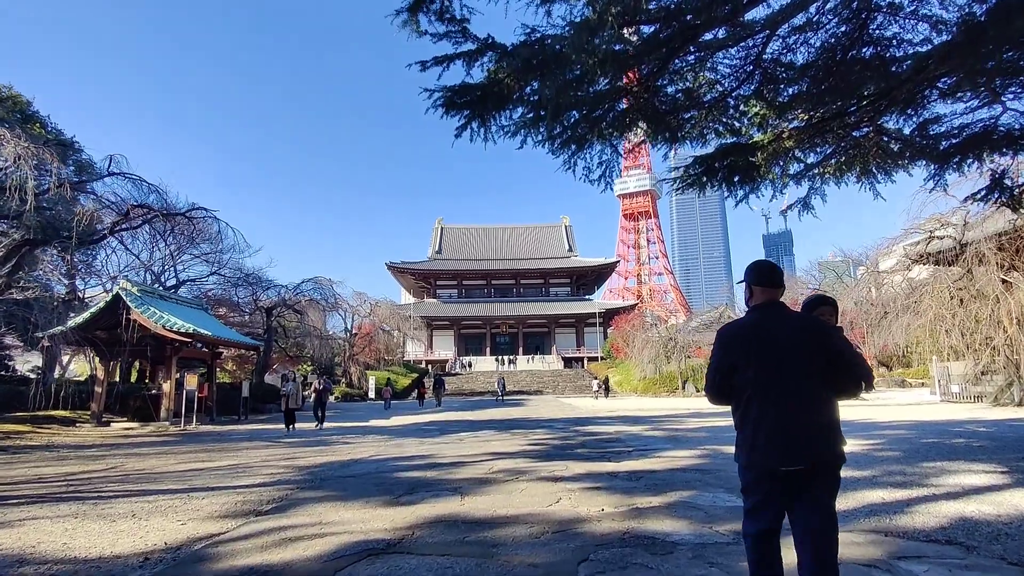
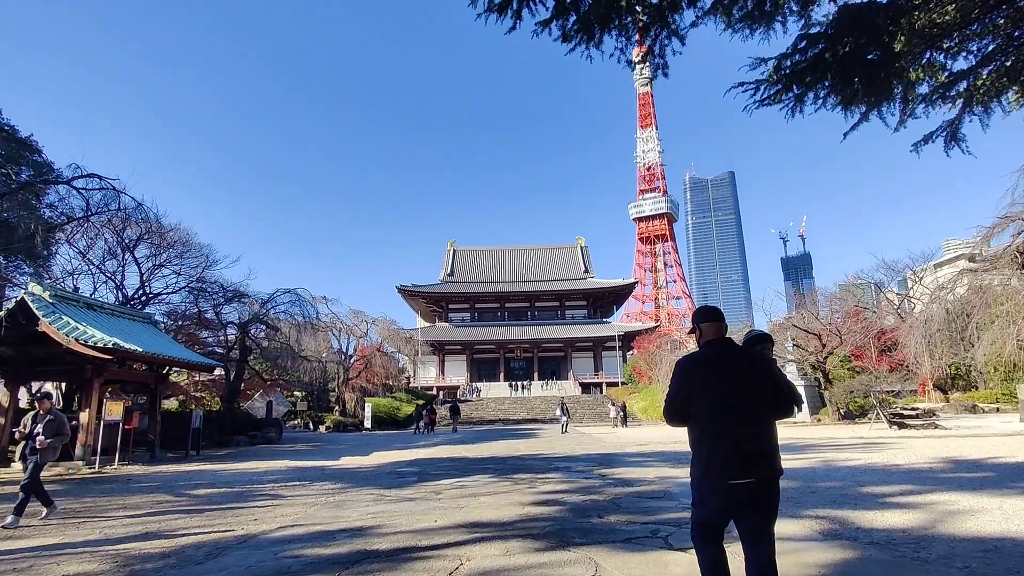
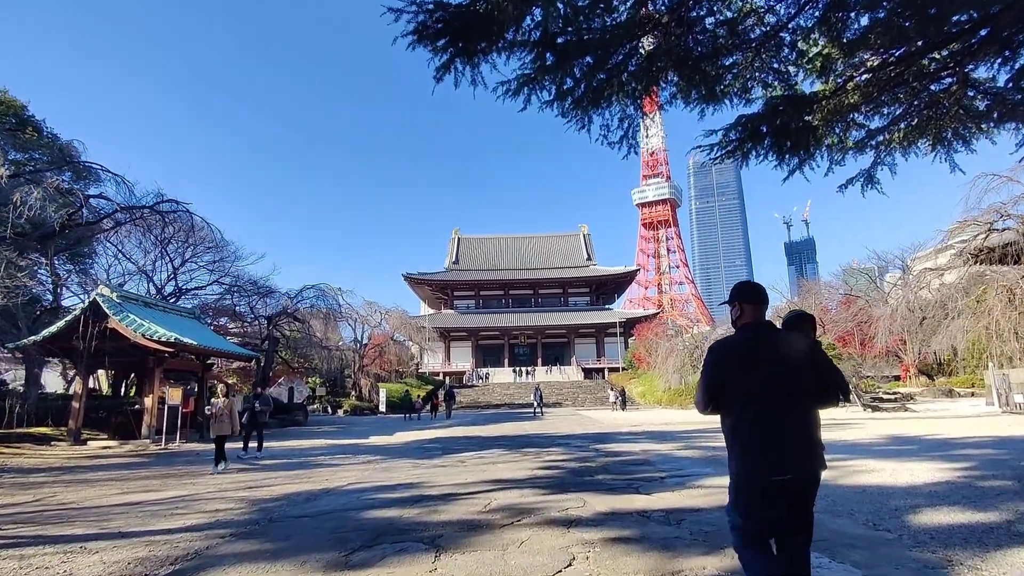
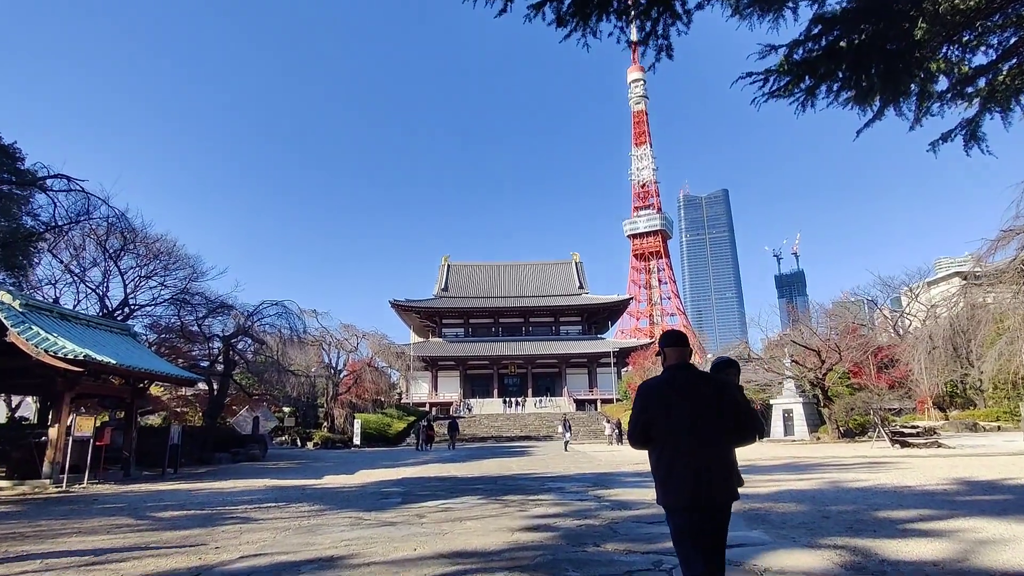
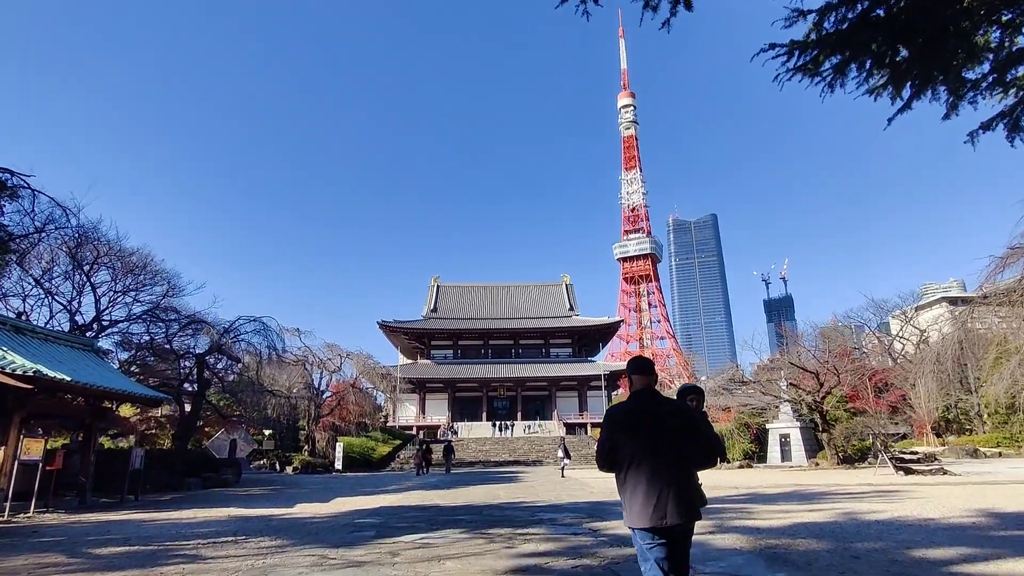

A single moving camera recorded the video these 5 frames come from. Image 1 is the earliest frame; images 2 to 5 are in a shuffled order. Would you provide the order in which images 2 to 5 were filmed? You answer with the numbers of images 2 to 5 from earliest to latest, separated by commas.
3, 2, 4, 5
